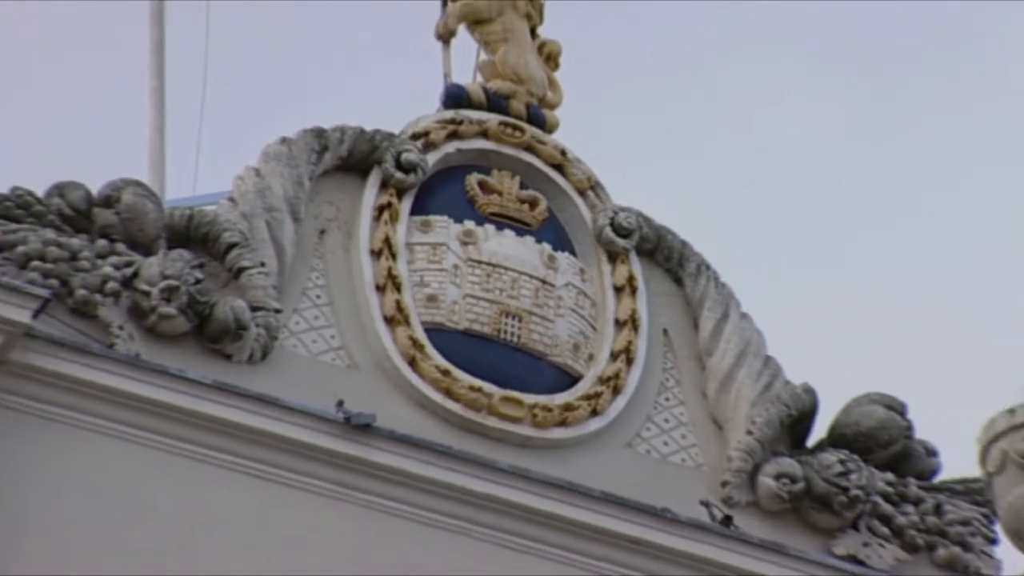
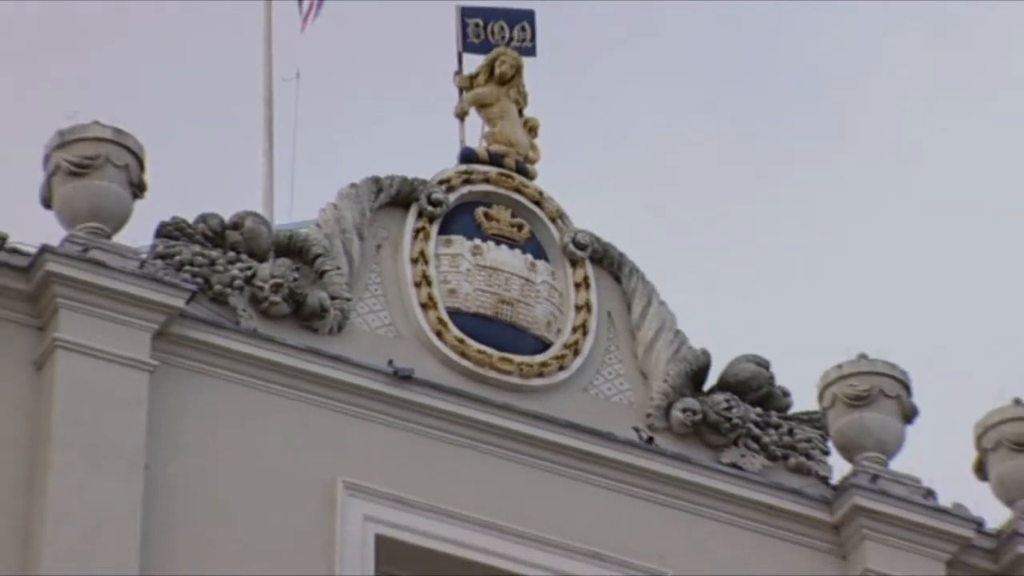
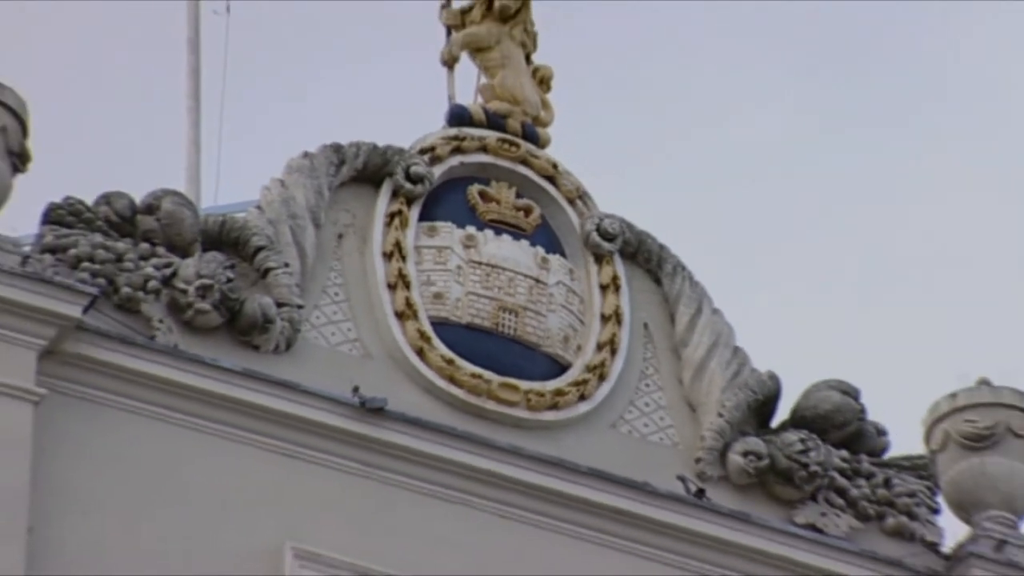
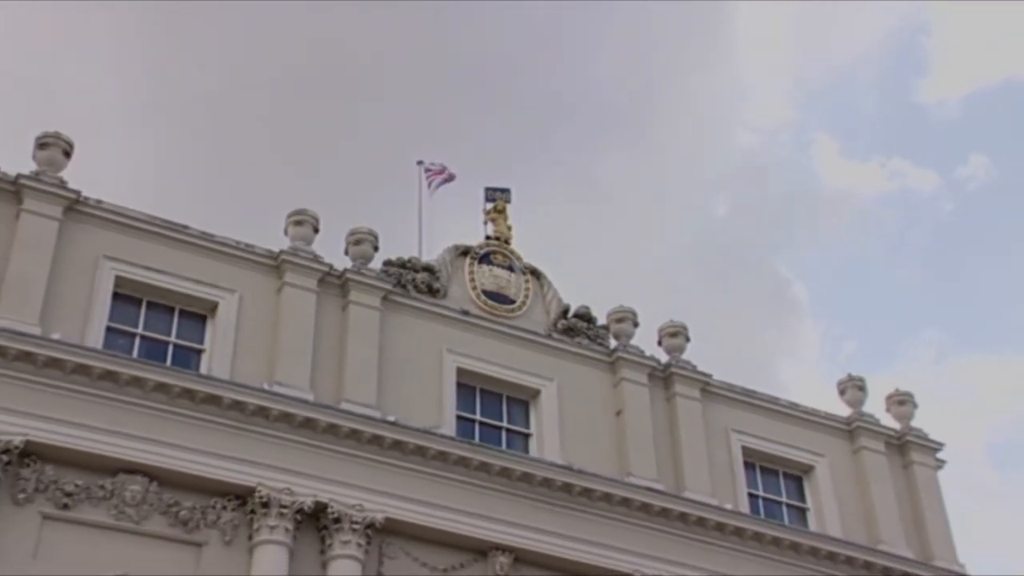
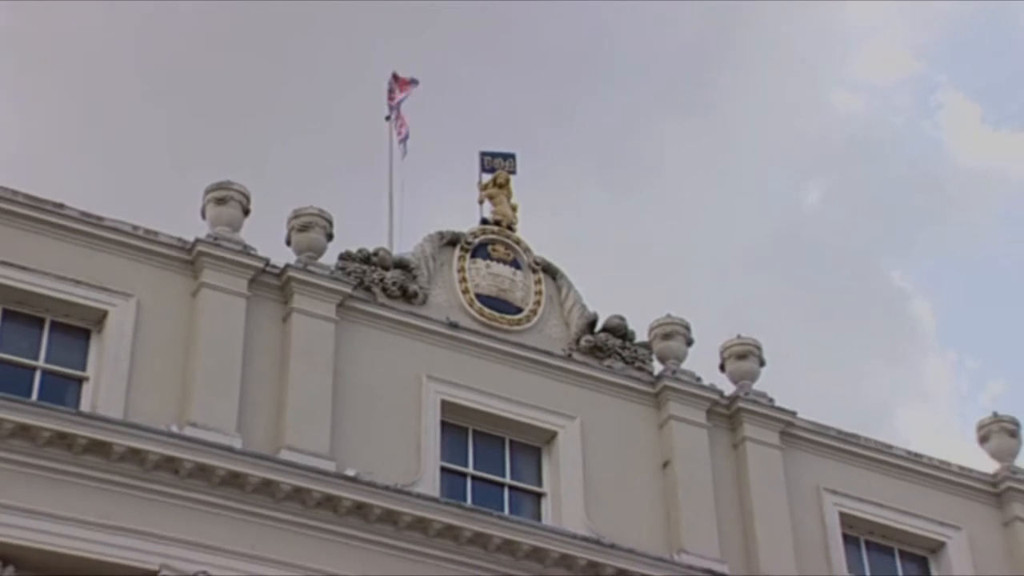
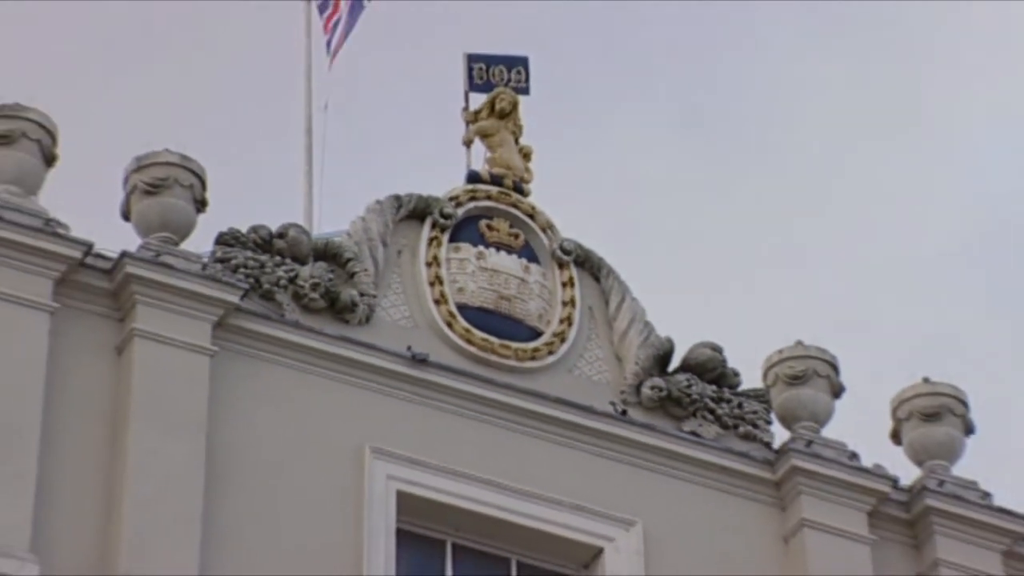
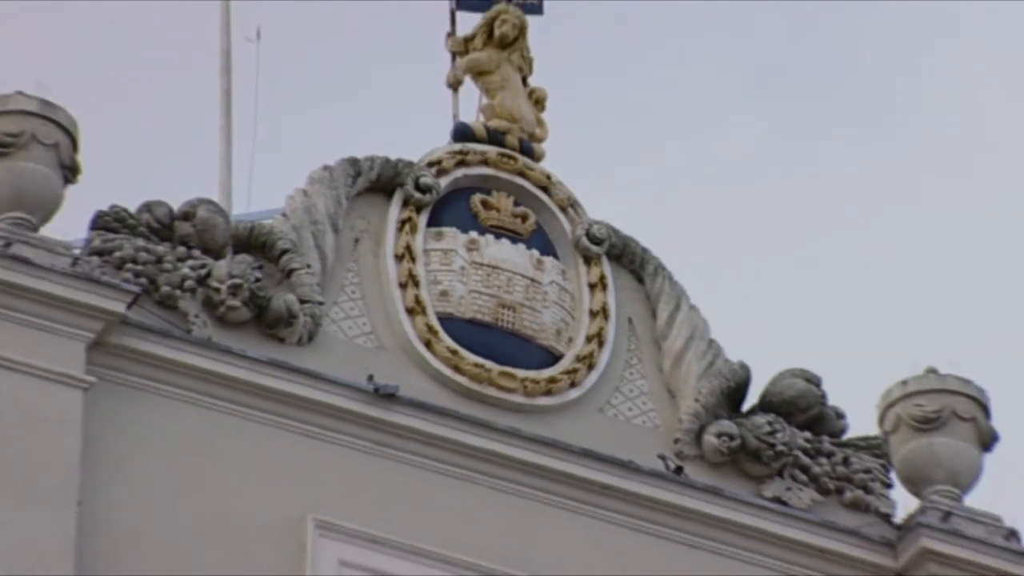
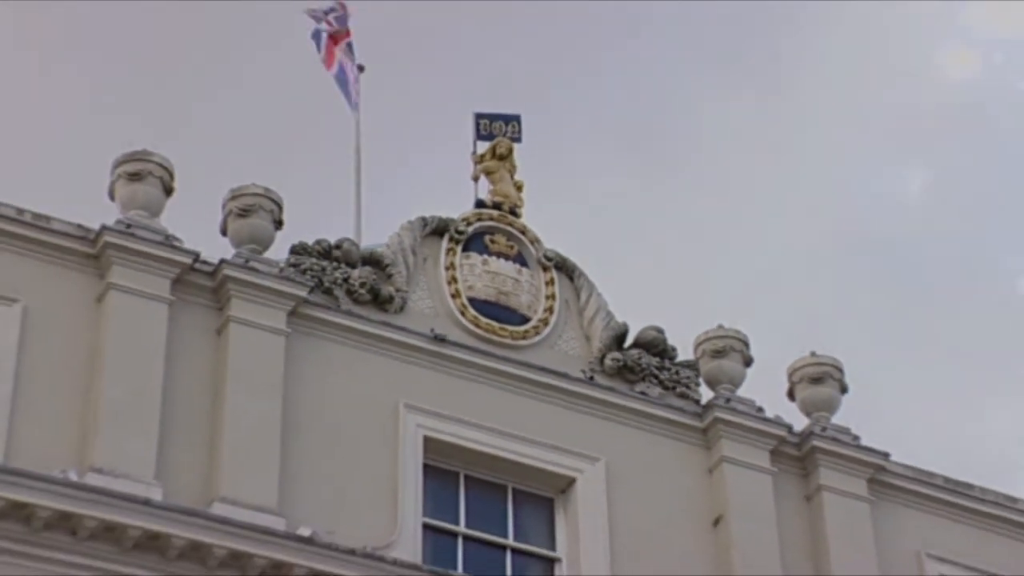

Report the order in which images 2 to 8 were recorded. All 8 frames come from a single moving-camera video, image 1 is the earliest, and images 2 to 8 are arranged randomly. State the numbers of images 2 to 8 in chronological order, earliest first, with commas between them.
3, 7, 2, 6, 8, 5, 4
